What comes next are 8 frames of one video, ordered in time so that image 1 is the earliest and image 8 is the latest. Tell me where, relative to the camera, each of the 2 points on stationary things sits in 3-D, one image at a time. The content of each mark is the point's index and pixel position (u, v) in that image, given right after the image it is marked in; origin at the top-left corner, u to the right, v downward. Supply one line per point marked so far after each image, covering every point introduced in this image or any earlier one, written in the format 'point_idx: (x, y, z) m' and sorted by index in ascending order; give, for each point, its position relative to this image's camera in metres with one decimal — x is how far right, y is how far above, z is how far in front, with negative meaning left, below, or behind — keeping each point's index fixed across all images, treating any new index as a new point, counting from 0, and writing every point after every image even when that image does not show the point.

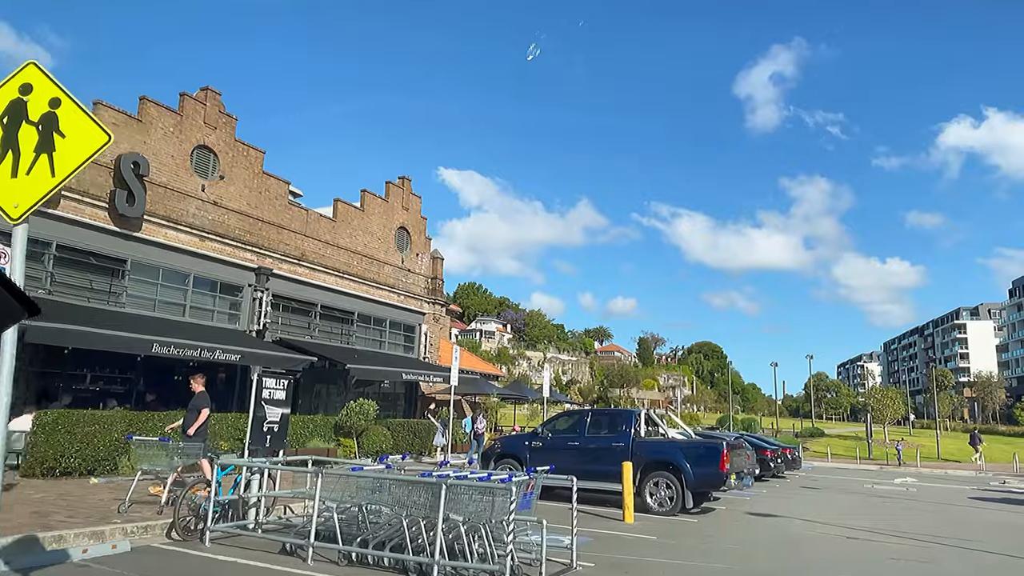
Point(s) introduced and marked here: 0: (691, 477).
0: (+2.6, -2.8, +9.9) m
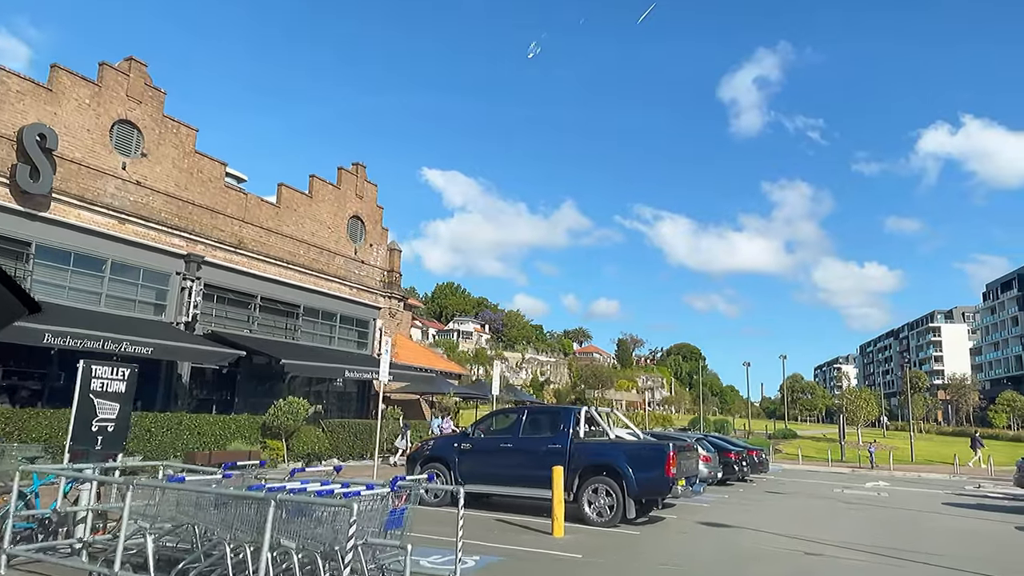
0: (+1.6, -2.5, +8.8) m
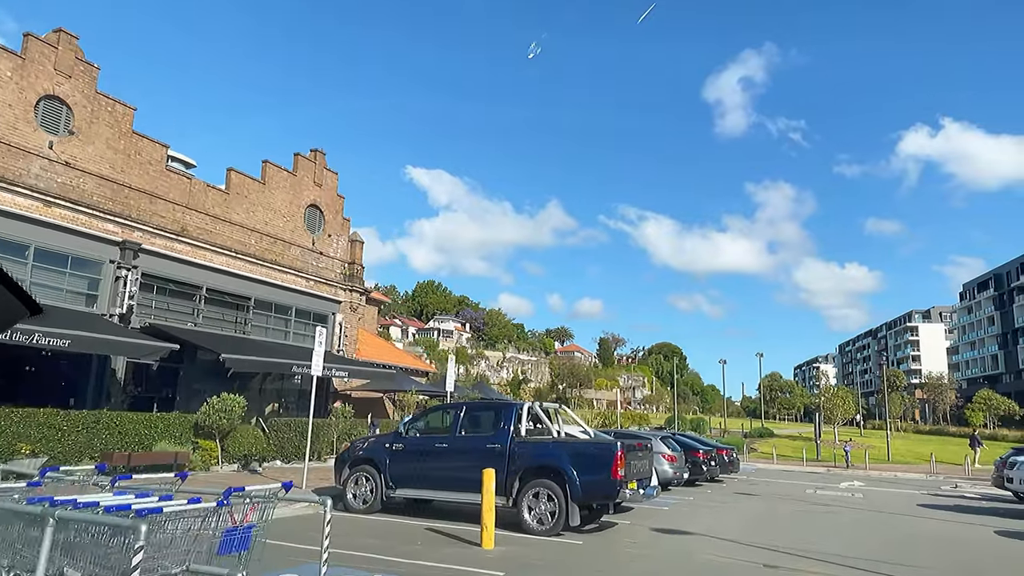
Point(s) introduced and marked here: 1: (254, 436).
0: (+0.8, -2.3, +7.9) m
1: (-5.3, -3.1, +14.1) m
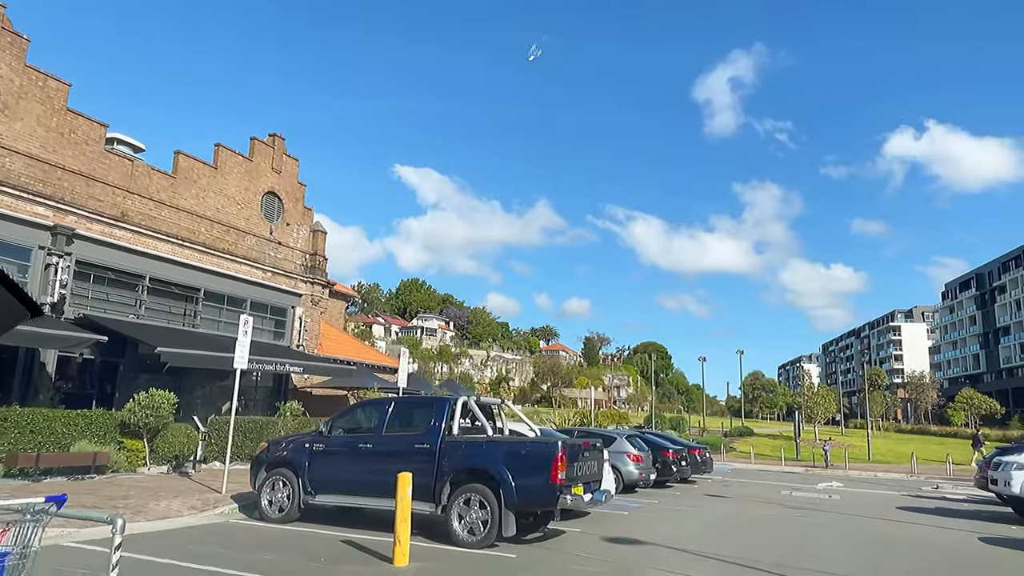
0: (0.0, -2.1, +6.9) m
1: (-6.2, -2.8, +13.0) m
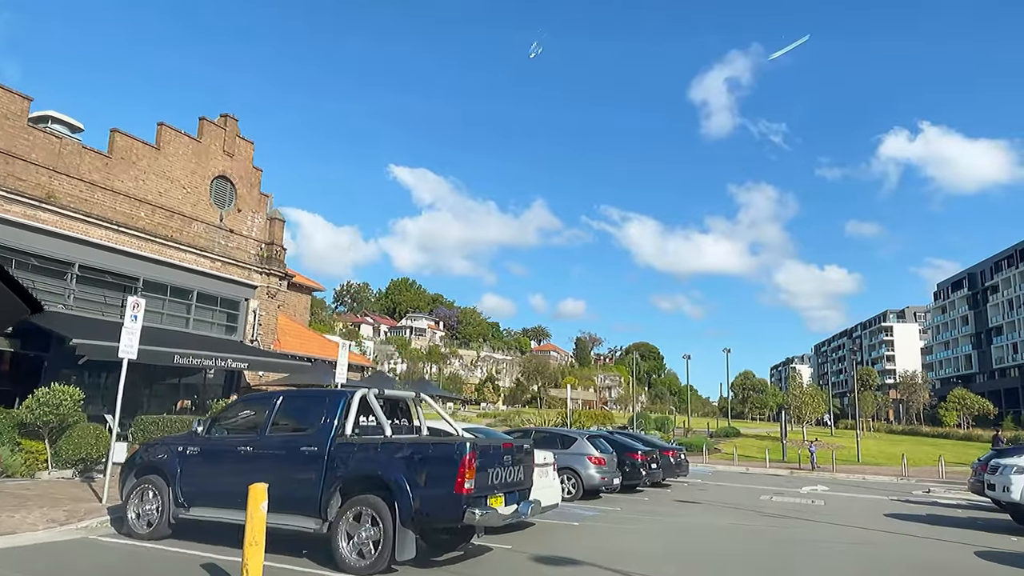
0: (-0.8, -1.8, +5.7) m
1: (-7.1, -2.5, +11.7) m
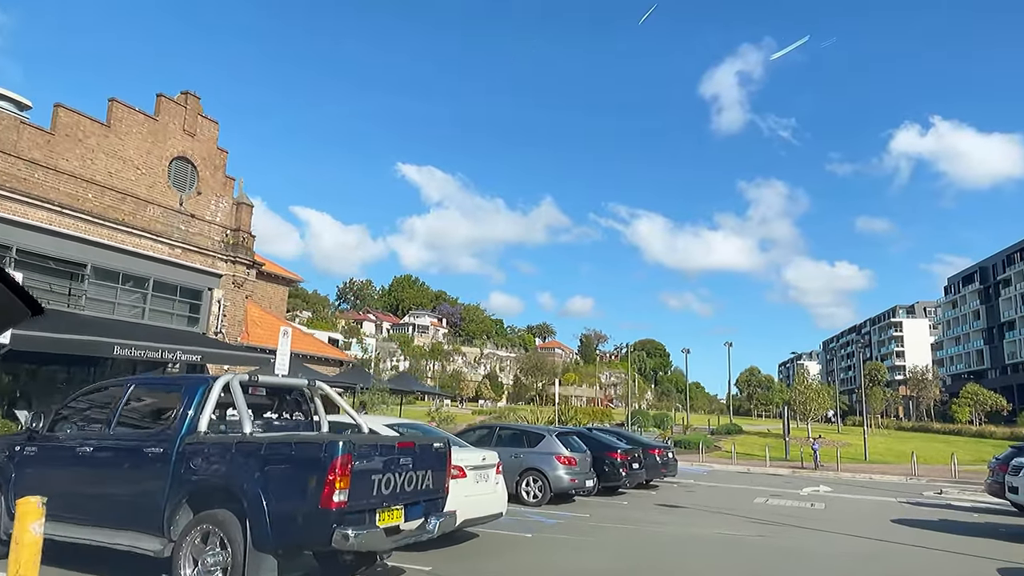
0: (-1.6, -1.5, +4.4) m
1: (-7.7, -2.2, +10.5) m
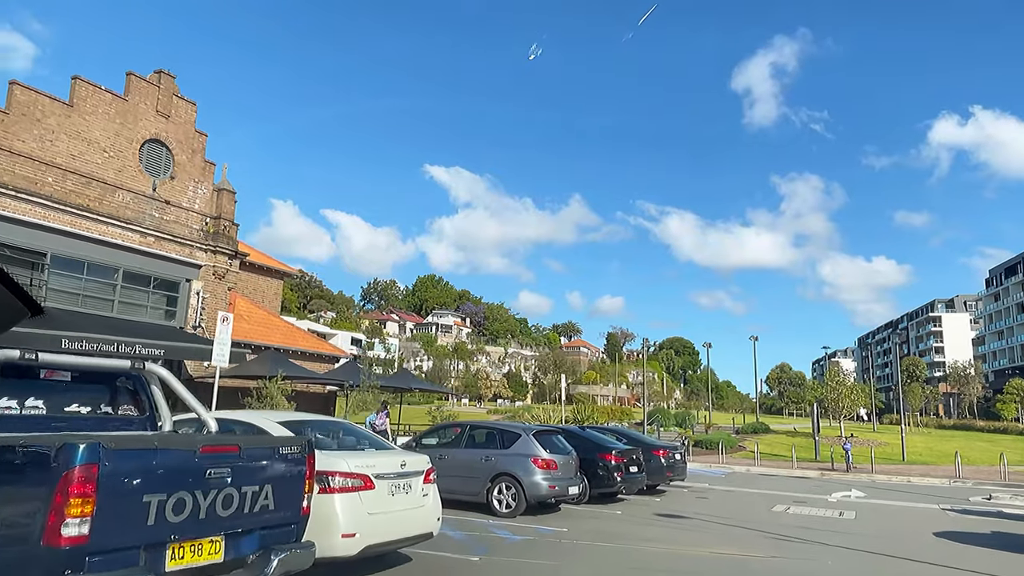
0: (-2.2, -1.2, +2.9) m
1: (-8.2, -2.0, +9.3) m
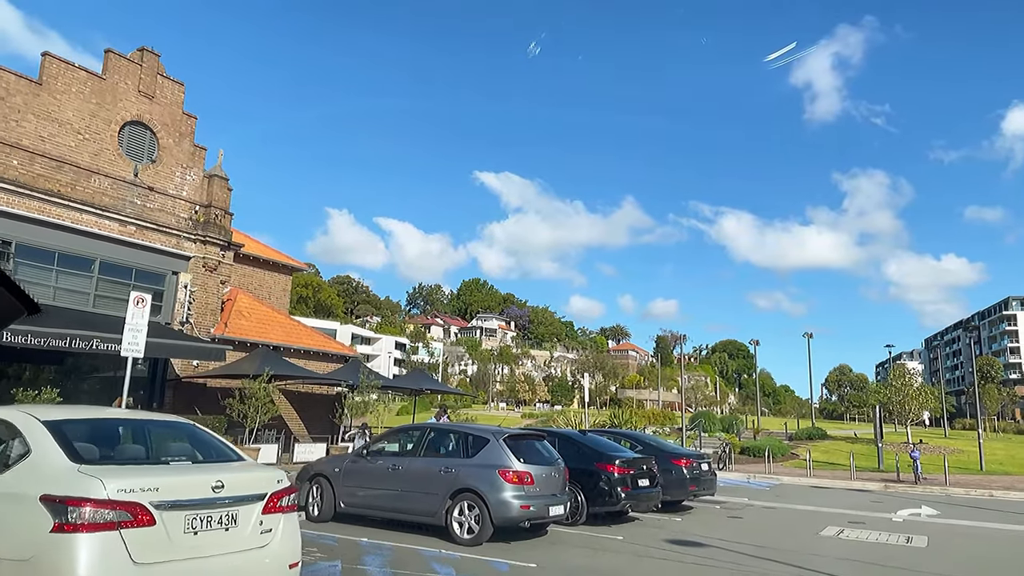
0: (-3.1, -0.8, +1.2) m
1: (-8.5, -1.7, +8.0) m
